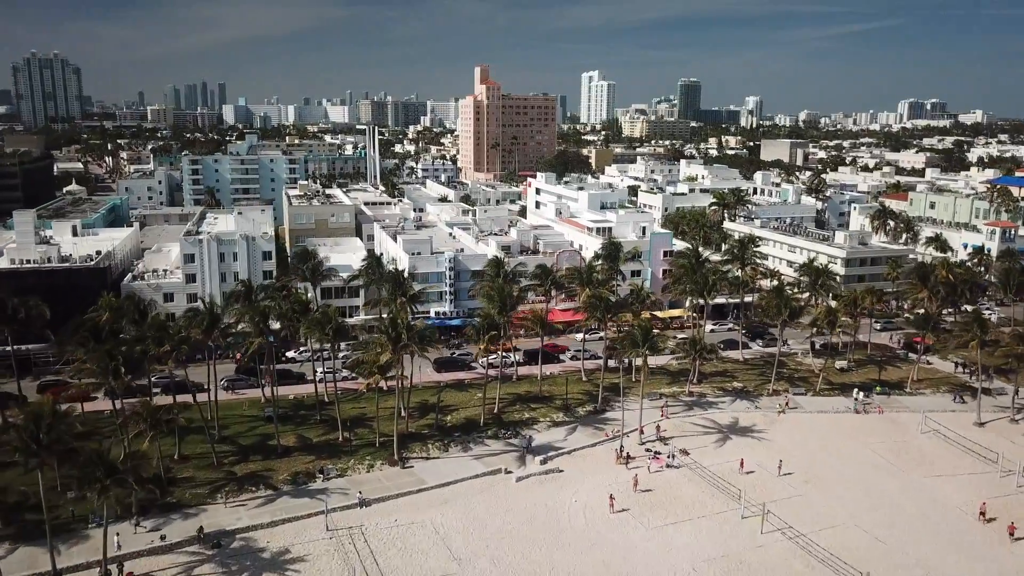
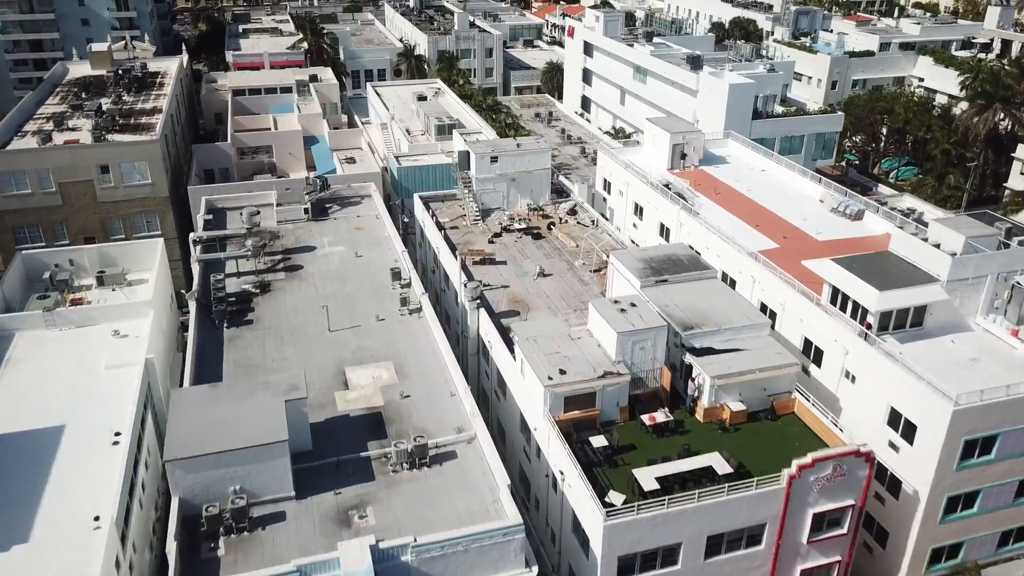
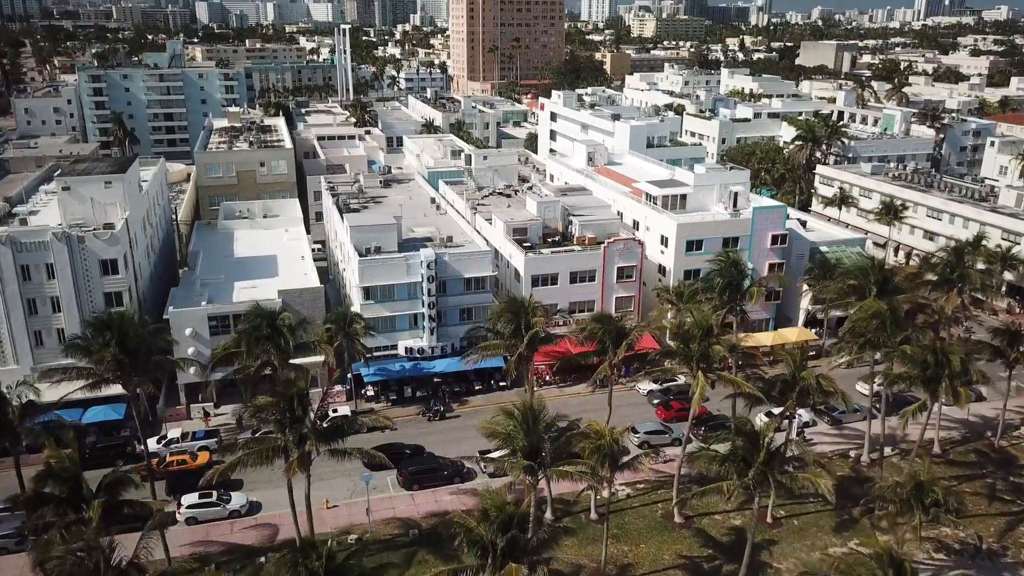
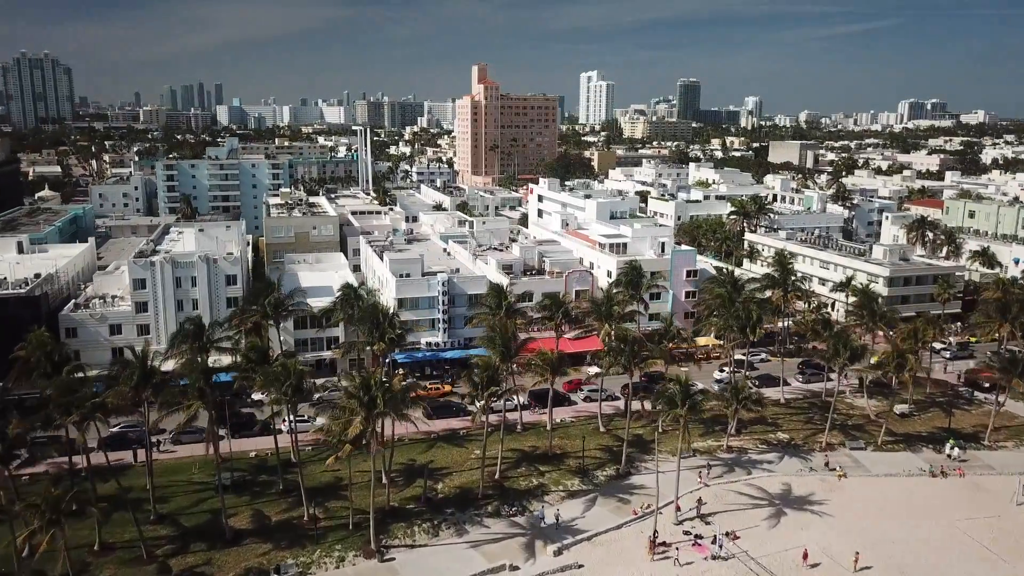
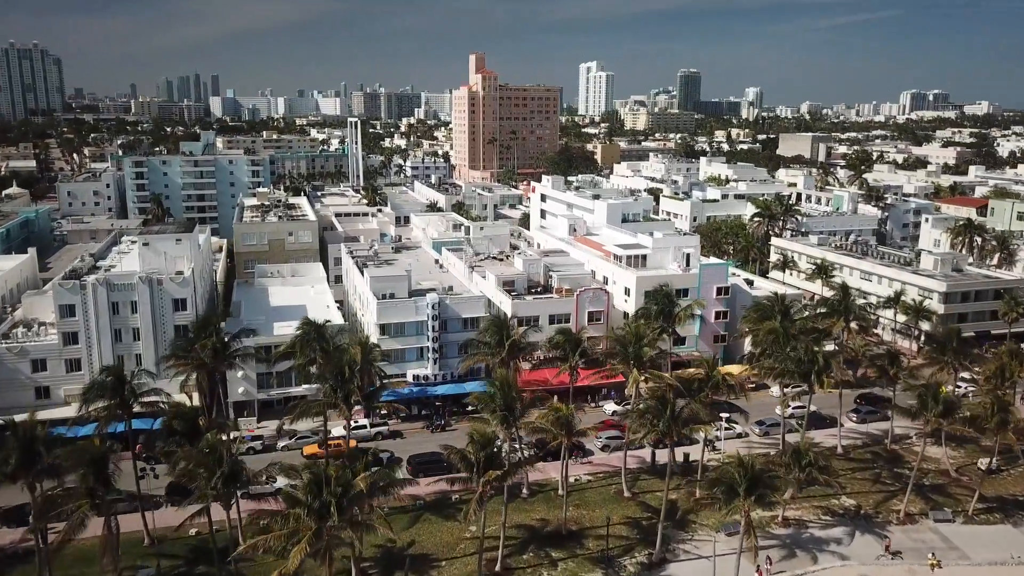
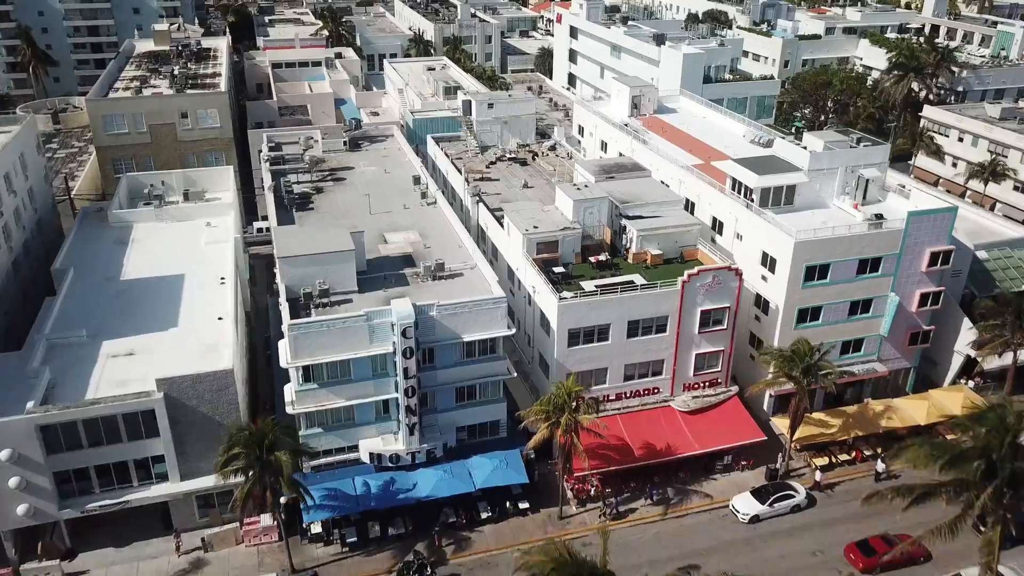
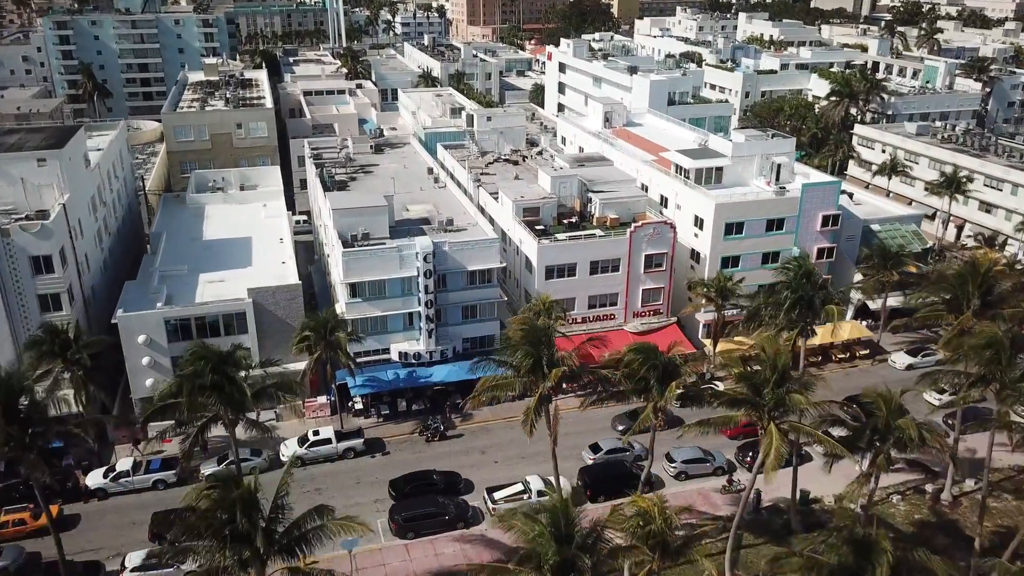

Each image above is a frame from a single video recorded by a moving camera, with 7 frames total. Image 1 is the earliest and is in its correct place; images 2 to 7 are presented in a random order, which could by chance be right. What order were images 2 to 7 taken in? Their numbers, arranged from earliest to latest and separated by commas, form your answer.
4, 5, 3, 7, 6, 2
